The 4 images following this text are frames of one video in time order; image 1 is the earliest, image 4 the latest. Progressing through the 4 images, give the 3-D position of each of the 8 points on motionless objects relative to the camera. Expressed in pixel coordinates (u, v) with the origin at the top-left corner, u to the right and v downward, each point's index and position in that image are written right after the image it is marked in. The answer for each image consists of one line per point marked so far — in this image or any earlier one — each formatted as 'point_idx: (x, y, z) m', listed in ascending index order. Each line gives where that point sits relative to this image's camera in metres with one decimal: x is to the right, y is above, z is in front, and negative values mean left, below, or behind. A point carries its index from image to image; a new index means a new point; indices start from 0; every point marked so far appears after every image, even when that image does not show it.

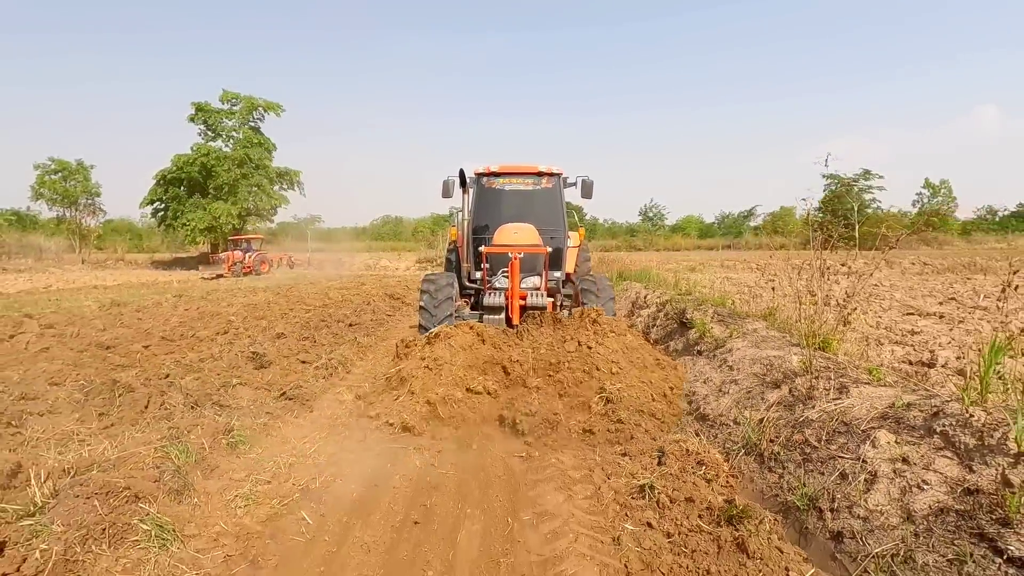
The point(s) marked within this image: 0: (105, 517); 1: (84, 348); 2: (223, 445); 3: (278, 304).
0: (-1.9, -1.1, +2.5) m
1: (-5.9, -0.8, +7.6) m
2: (-1.9, -1.0, +3.6) m
3: (-5.5, -0.4, +12.8) m
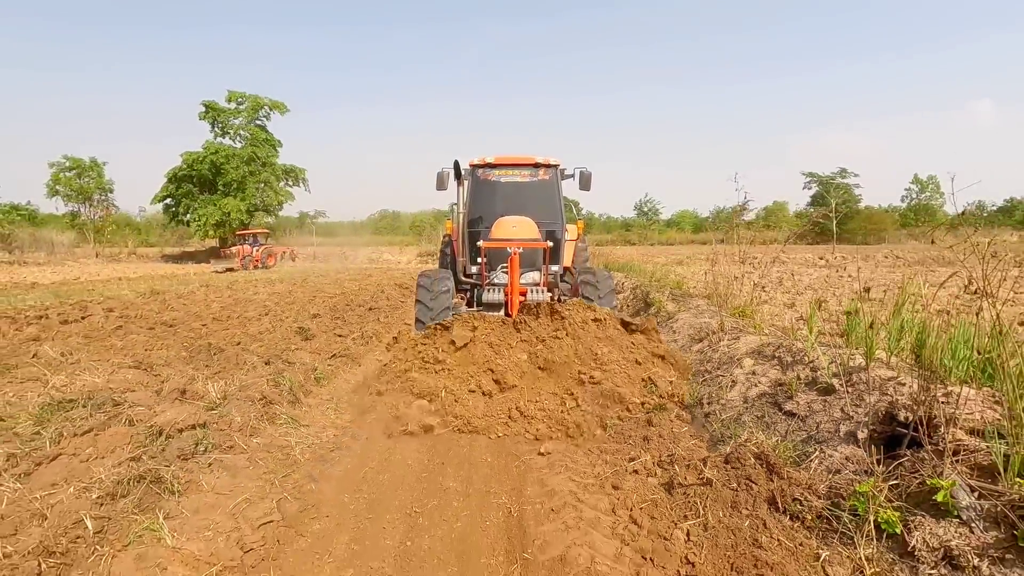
0: (-1.9, -0.9, +4.0) m
1: (-5.9, -0.6, +9.1) m
2: (-1.9, -0.9, +5.1) m
3: (-5.5, -0.1, +14.3) m
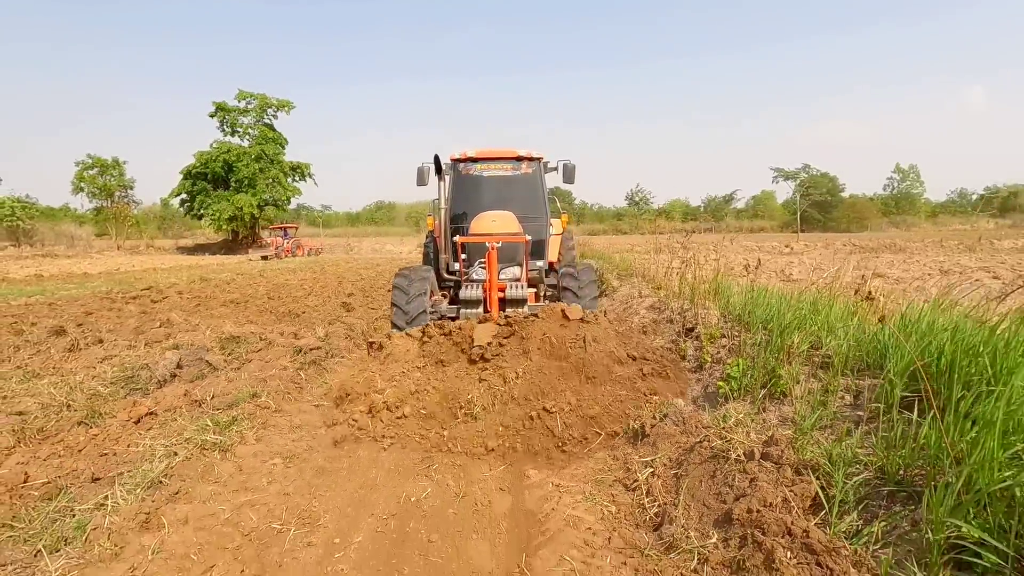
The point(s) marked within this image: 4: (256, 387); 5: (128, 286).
0: (-2.0, -0.7, +6.7) m
1: (-6.1, -0.3, +11.7) m
2: (-2.0, -0.6, +7.7) m
3: (-5.8, +0.3, +16.9) m
4: (-2.3, -0.9, +4.8) m
5: (-11.0, +0.1, +15.6) m
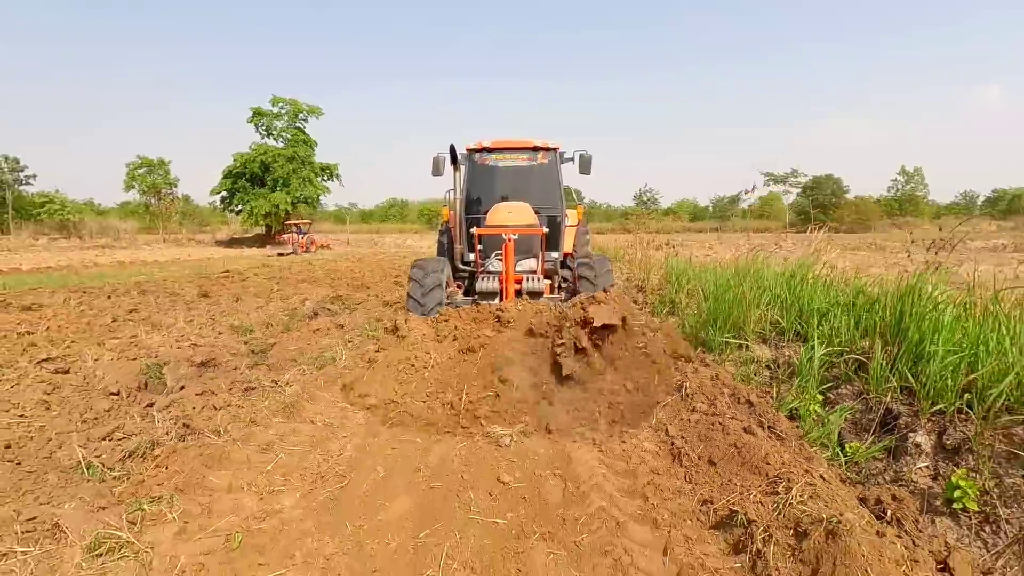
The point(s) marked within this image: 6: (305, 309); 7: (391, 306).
0: (-1.7, -0.2, +9.7) m
1: (-5.7, +0.2, +14.8) m
2: (-1.7, -0.2, +10.8) m
3: (-5.3, +0.8, +19.9) m
4: (-2.0, -0.4, +7.8) m
5: (-10.5, +0.6, +18.7) m
6: (-3.2, -0.3, +8.5) m
7: (-2.0, -0.3, +9.0) m
